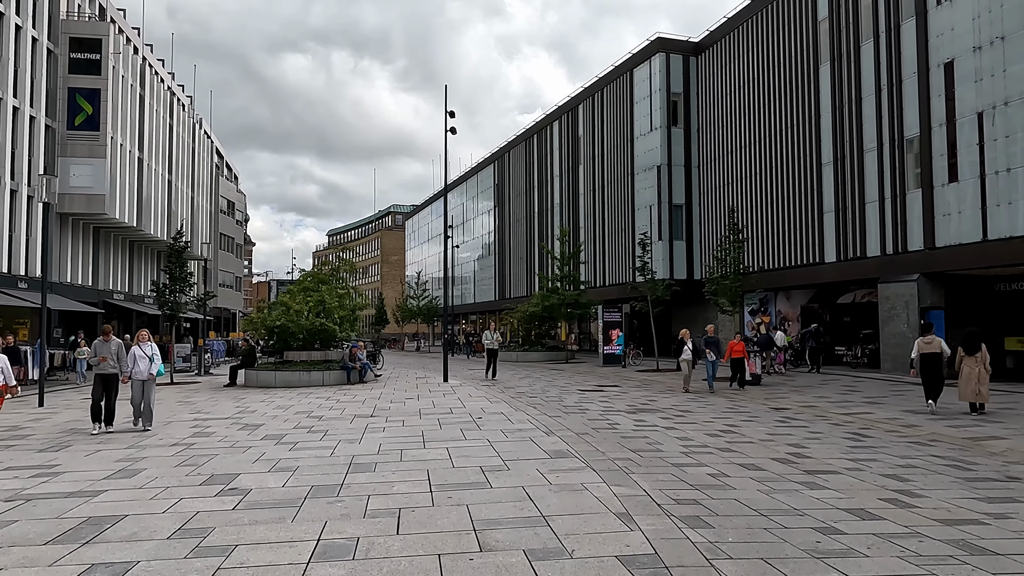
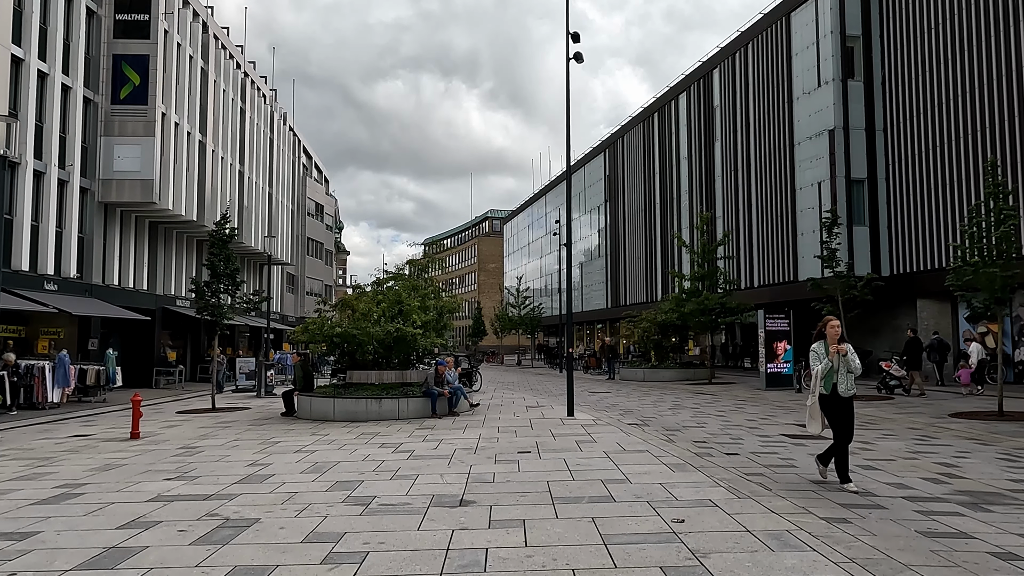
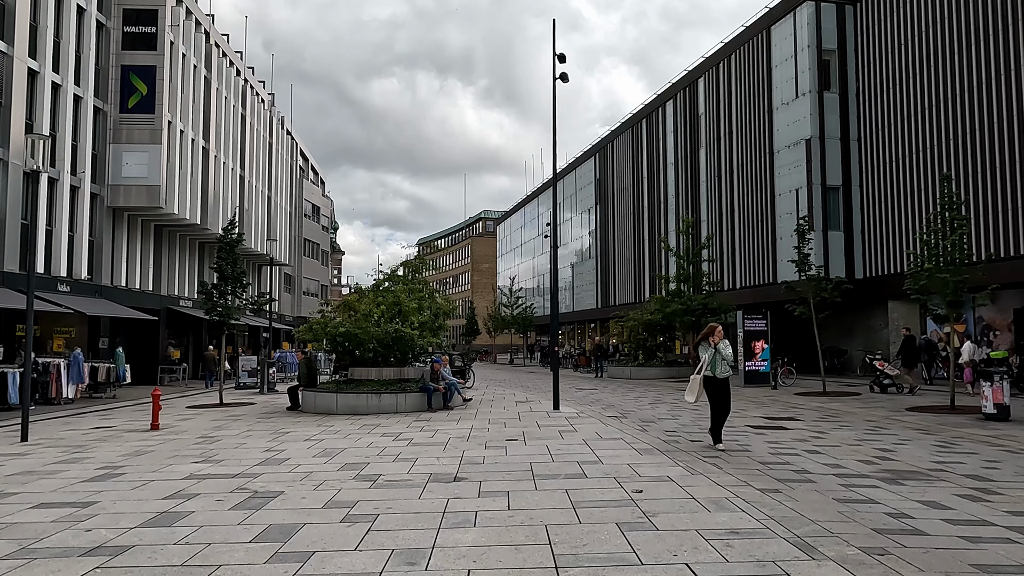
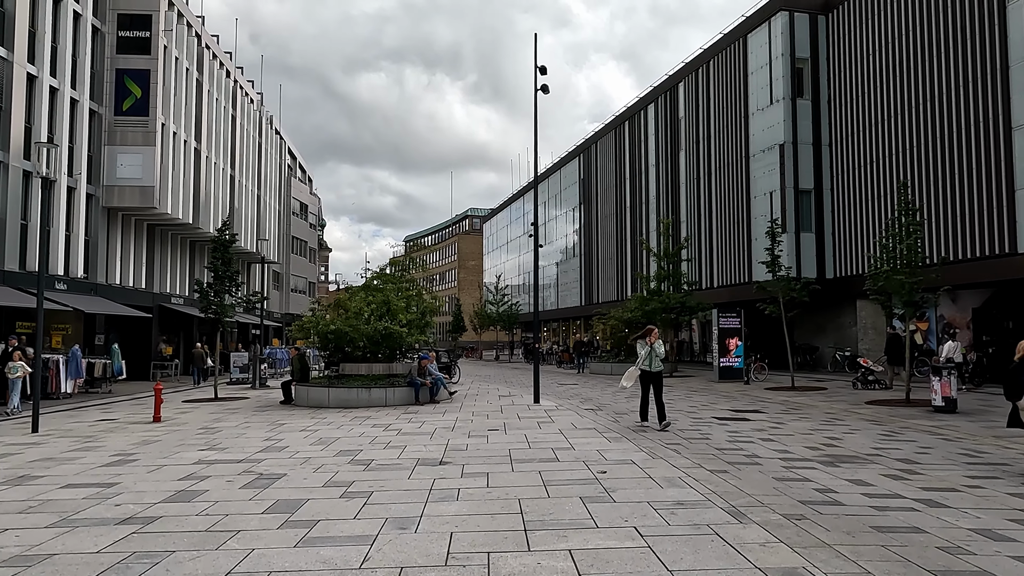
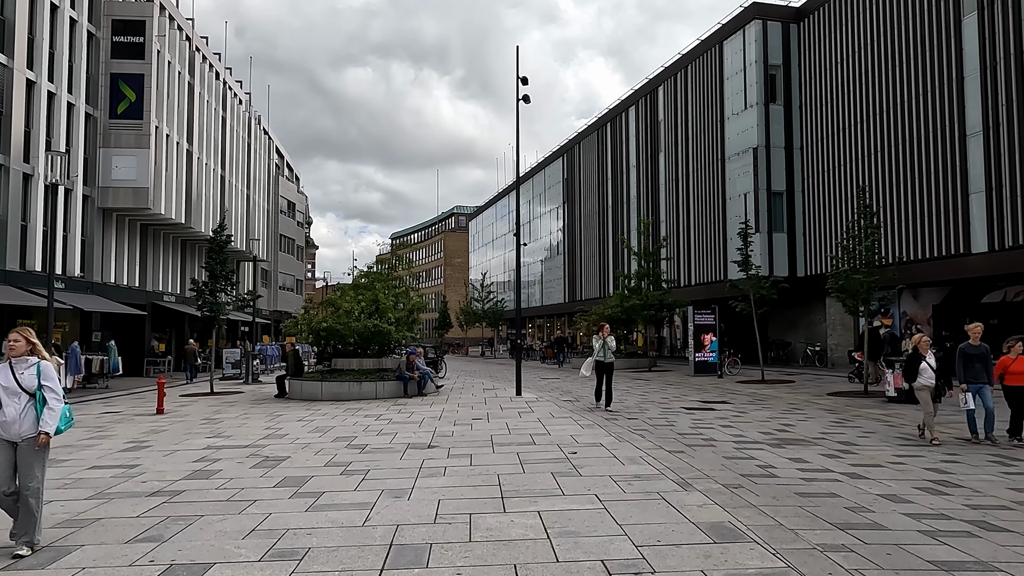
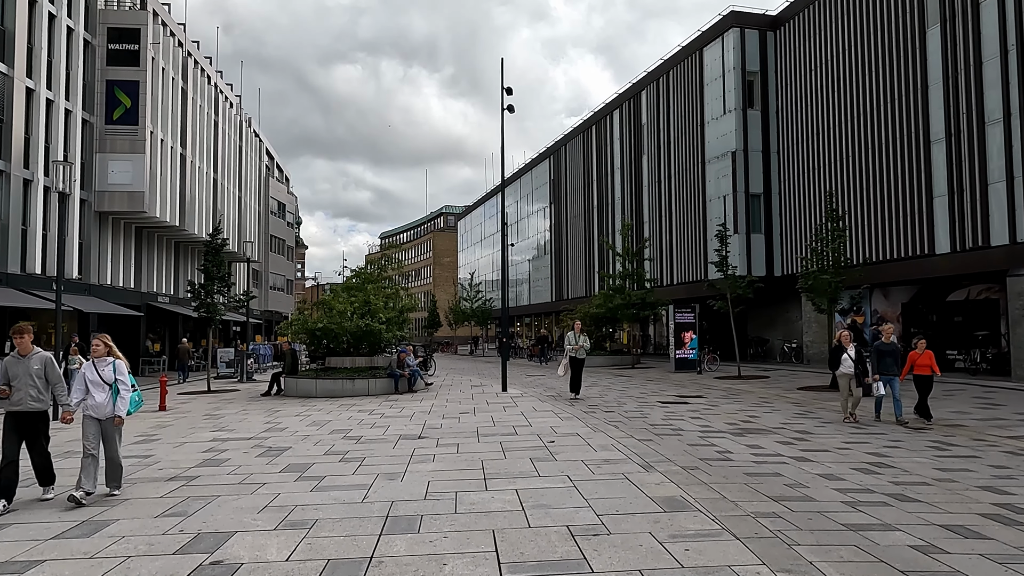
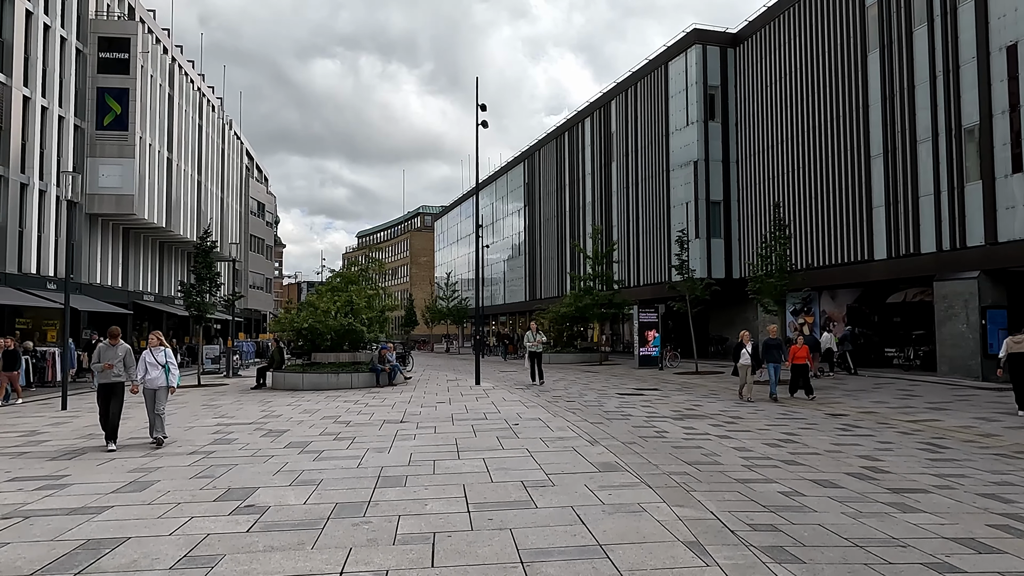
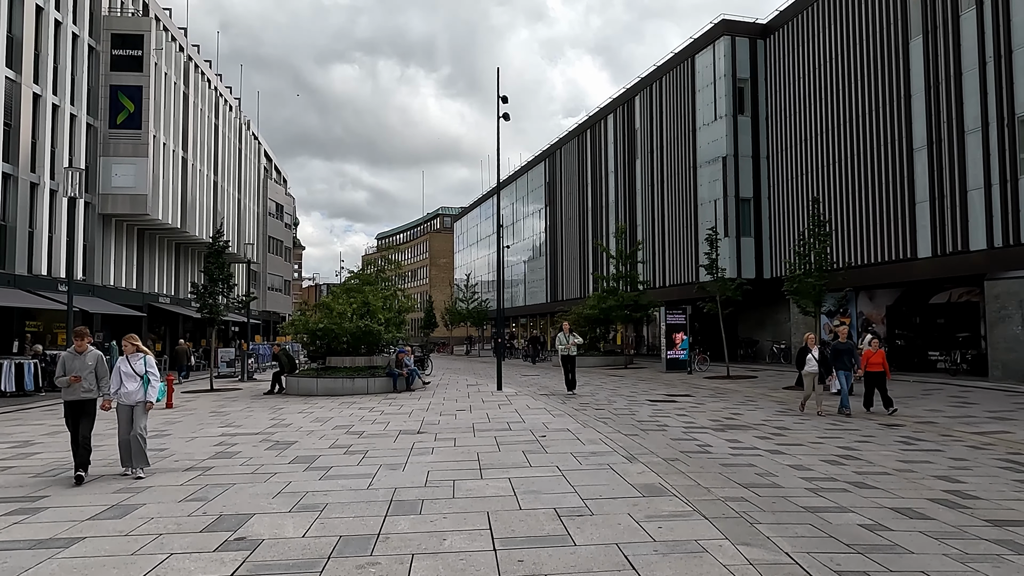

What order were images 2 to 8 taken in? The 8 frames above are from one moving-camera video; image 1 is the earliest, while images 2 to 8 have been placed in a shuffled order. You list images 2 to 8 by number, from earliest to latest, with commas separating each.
7, 8, 6, 5, 4, 3, 2
